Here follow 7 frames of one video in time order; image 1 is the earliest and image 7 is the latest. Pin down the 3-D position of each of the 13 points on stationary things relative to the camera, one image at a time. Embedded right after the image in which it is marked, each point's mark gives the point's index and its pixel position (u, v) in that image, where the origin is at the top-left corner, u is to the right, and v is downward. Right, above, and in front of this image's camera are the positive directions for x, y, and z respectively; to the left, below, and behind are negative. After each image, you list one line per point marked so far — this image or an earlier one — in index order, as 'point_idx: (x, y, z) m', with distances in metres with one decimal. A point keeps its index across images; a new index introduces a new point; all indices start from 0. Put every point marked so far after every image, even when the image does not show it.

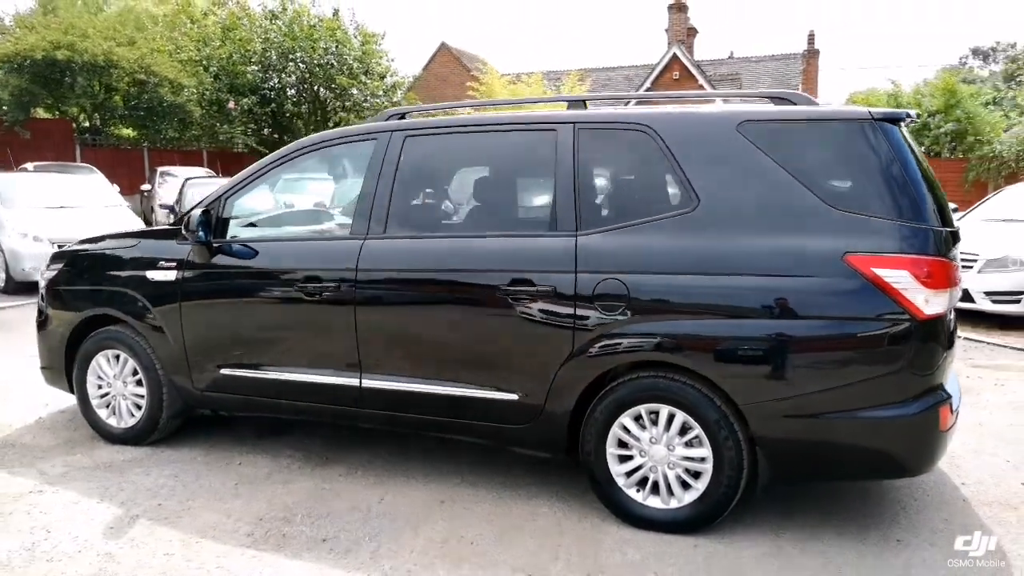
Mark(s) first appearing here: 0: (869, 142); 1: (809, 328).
0: (+1.5, +0.7, +3.4) m
1: (+1.3, -0.2, +3.3) m
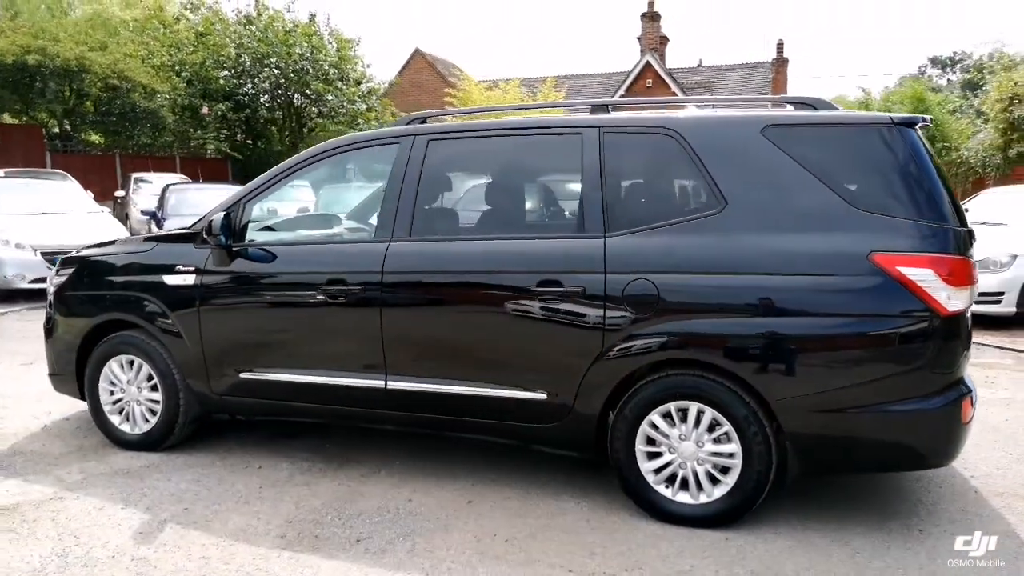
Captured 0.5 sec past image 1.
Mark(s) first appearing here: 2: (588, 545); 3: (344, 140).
0: (+1.7, +0.7, +3.5) m
1: (+1.4, -0.2, +3.4) m
2: (+0.3, -1.1, +3.5) m
3: (-0.9, +0.8, +4.4) m
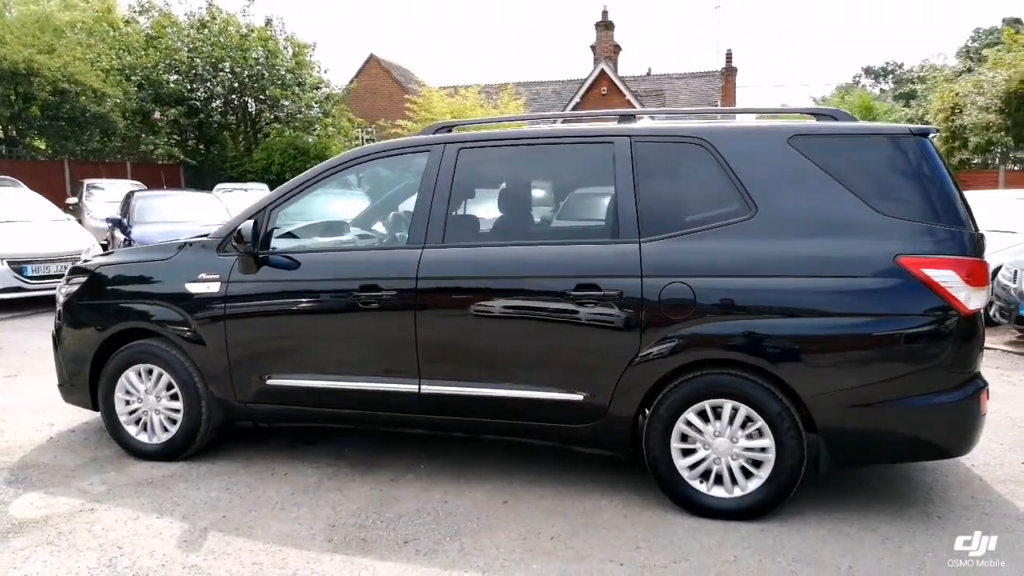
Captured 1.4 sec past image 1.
0: (+1.8, +0.7, +3.7) m
1: (+1.6, -0.2, +3.6) m
2: (+0.6, -1.2, +3.6) m
3: (-0.8, +0.8, +4.4) m
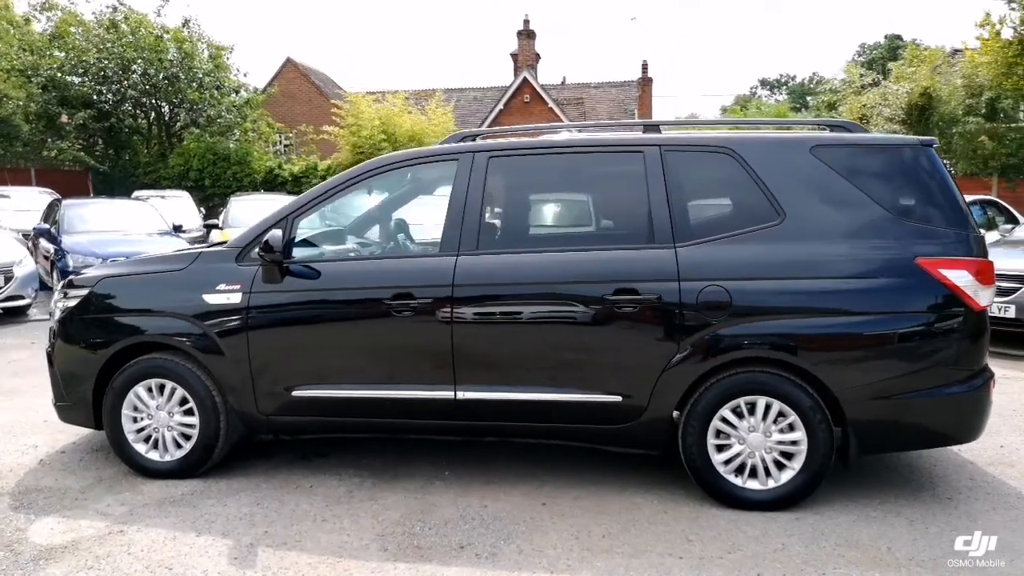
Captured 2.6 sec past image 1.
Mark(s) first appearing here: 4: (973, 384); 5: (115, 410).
0: (+2.0, +0.7, +4.1) m
1: (+1.9, -0.2, +3.9) m
2: (+0.8, -1.2, +3.7) m
3: (-0.6, +0.8, +4.5) m
4: (+2.3, -0.5, +3.9) m
5: (-2.3, -0.7, +4.5) m
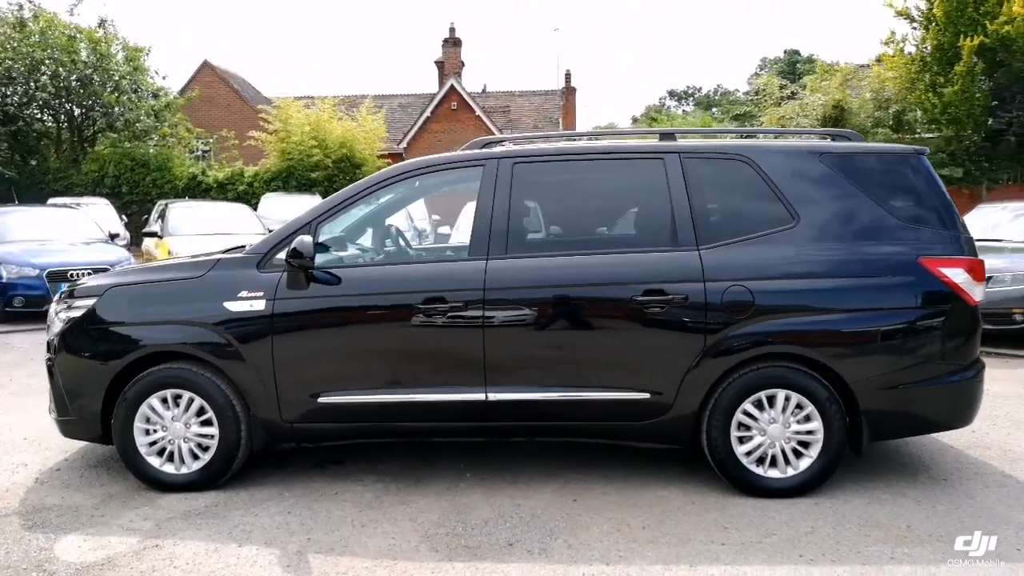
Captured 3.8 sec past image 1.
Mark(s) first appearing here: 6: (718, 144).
0: (+2.2, +0.8, +4.4) m
1: (+2.1, -0.1, +4.2) m
2: (+1.0, -1.2, +3.9) m
3: (-0.5, +0.7, +4.5) m
4: (+2.5, -0.5, +4.3) m
5: (-2.2, -0.8, +4.4) m
6: (+1.2, +0.8, +4.5) m
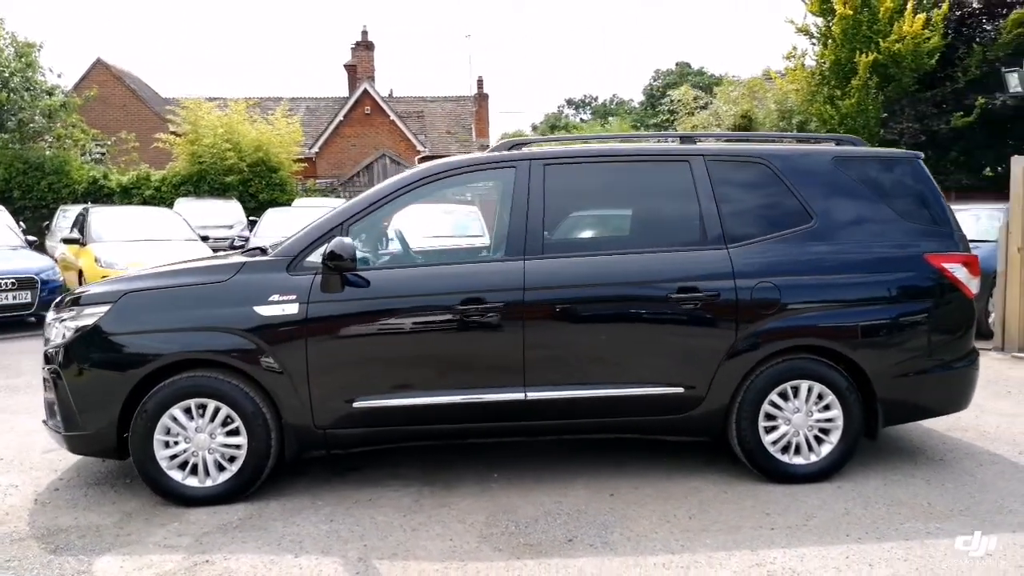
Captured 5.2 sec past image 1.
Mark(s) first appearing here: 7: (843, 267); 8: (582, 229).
0: (+2.3, +0.8, +4.7) m
1: (+2.2, -0.1, +4.5) m
2: (+1.3, -1.2, +4.1) m
3: (-0.3, +0.7, +4.5) m
4: (+2.7, -0.4, +4.6) m
5: (-1.9, -0.8, +4.1) m
6: (+1.3, +0.8, +4.7) m
7: (+2.2, +0.1, +4.5) m
8: (+0.4, +0.3, +4.4) m
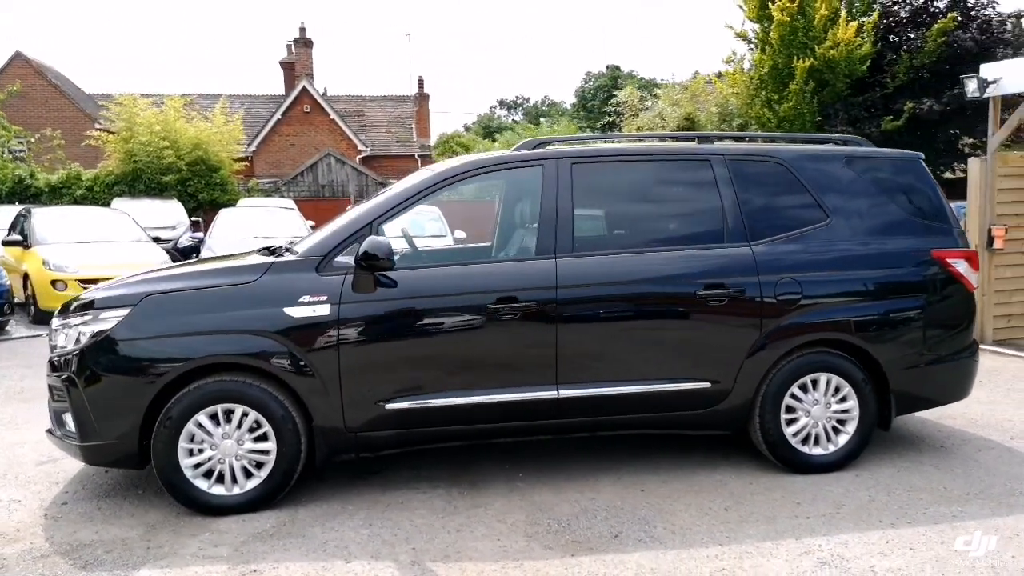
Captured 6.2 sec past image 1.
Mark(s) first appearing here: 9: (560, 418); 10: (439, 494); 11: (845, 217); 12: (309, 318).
0: (+2.5, +0.8, +4.9) m
1: (+2.4, -0.1, +4.7) m
2: (+1.5, -1.1, +4.2) m
3: (-0.2, +0.7, +4.5) m
4: (+2.8, -0.4, +4.9) m
5: (-1.8, -0.8, +4.0) m
6: (+1.4, +0.9, +4.8) m
7: (+2.3, +0.2, +4.7) m
8: (+0.6, +0.3, +4.5) m
9: (+0.2, -0.7, +4.4) m
10: (-0.4, -1.2, +4.3) m
11: (+2.0, +0.4, +4.7) m
12: (-1.1, -0.2, +4.1) m
